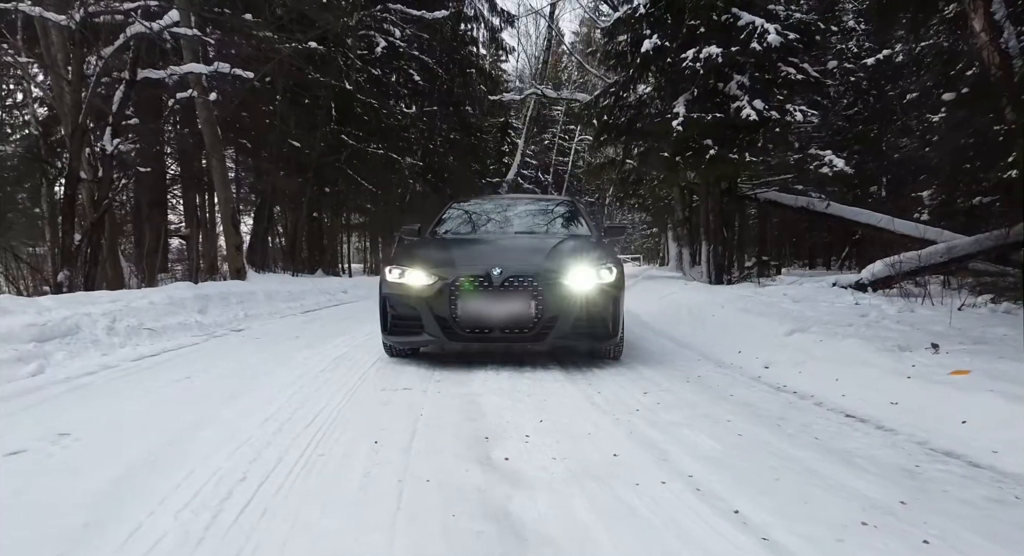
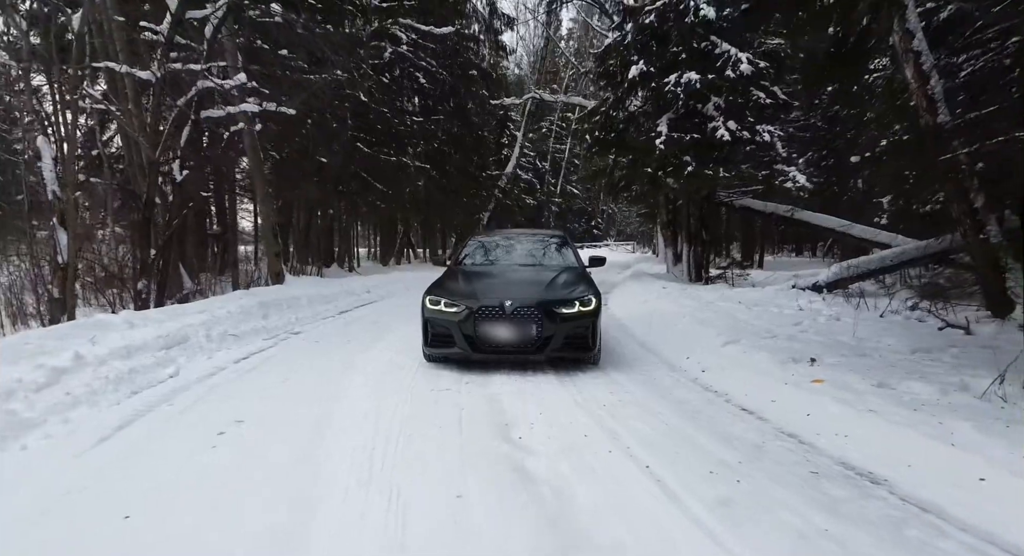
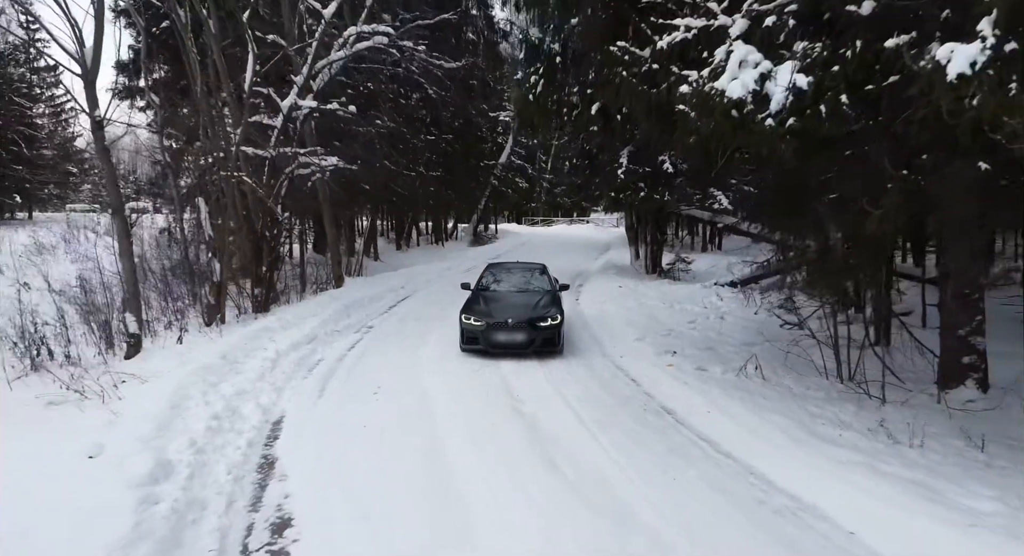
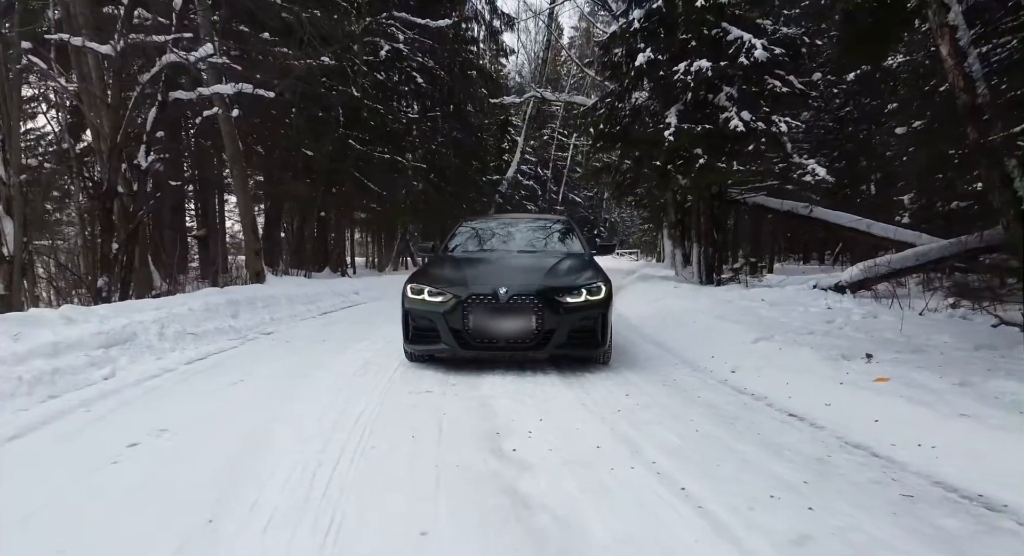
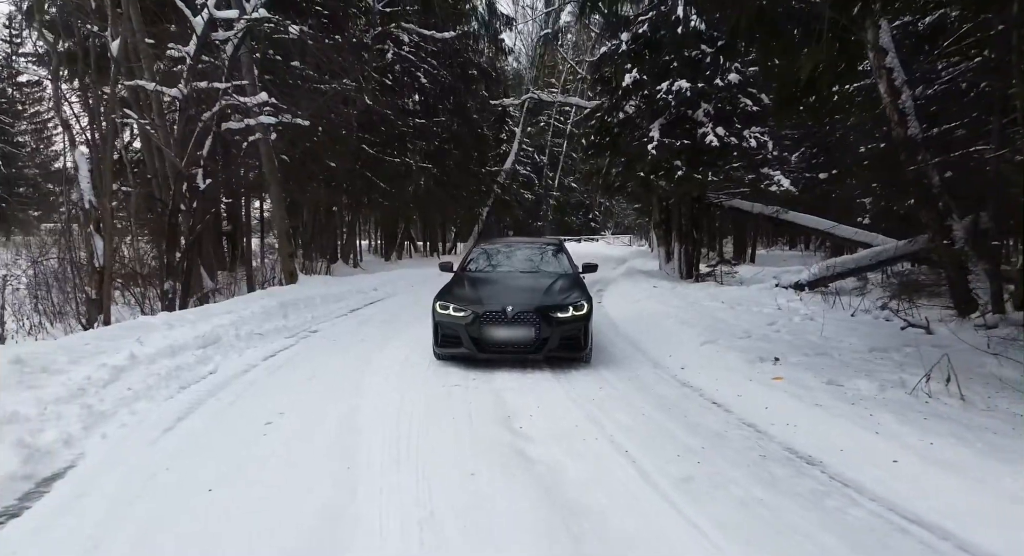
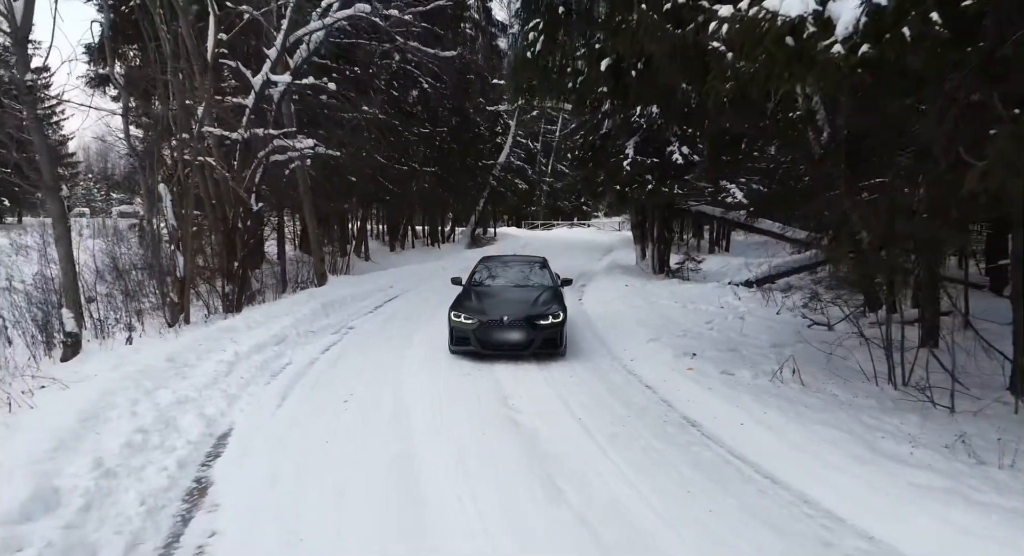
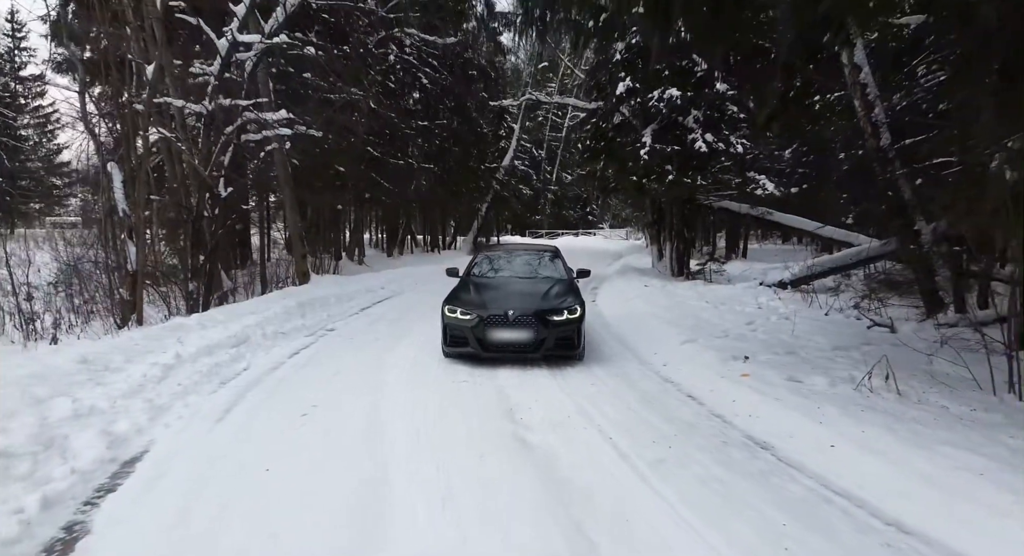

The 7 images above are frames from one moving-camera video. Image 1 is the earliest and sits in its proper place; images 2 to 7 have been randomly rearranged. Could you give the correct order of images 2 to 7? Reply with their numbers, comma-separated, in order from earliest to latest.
4, 2, 5, 7, 6, 3
